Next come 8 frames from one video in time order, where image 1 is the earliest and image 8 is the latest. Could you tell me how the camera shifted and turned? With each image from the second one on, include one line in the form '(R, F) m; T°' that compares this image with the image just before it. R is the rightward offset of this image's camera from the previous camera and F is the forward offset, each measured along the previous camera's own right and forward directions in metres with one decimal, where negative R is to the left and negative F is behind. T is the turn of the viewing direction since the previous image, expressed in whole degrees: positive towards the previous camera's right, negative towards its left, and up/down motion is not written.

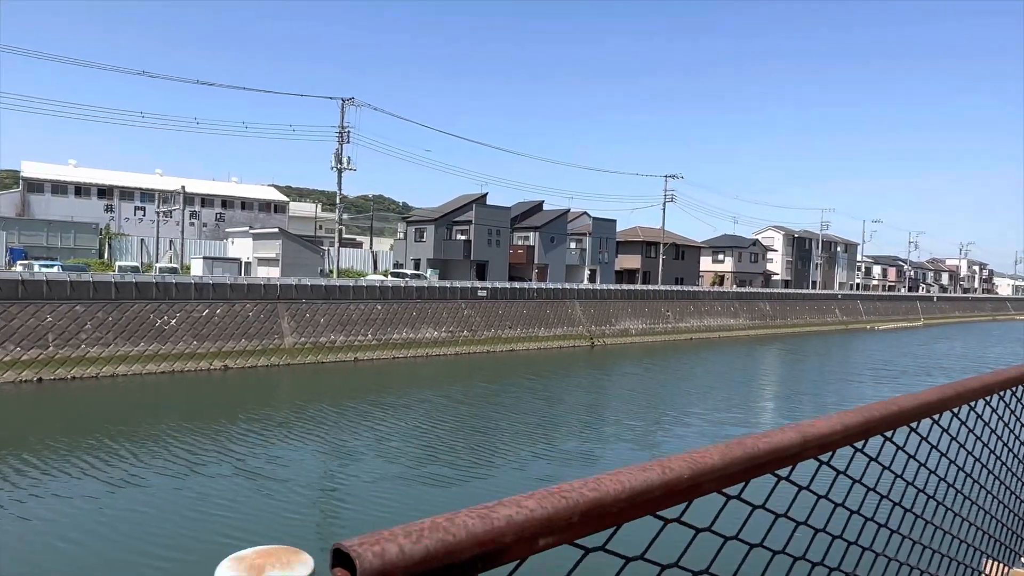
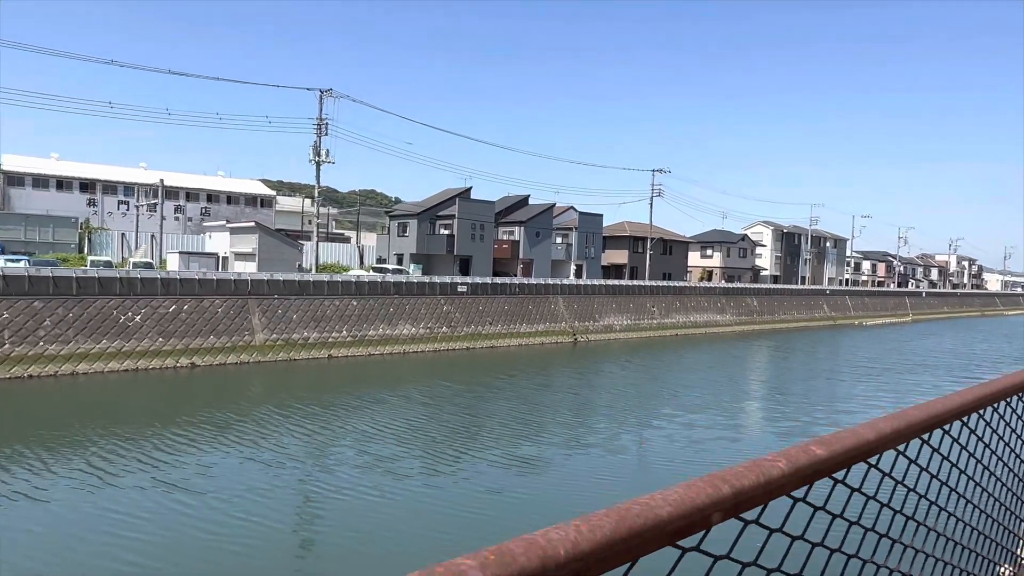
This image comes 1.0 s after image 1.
(+0.4, +0.5) m; +1°
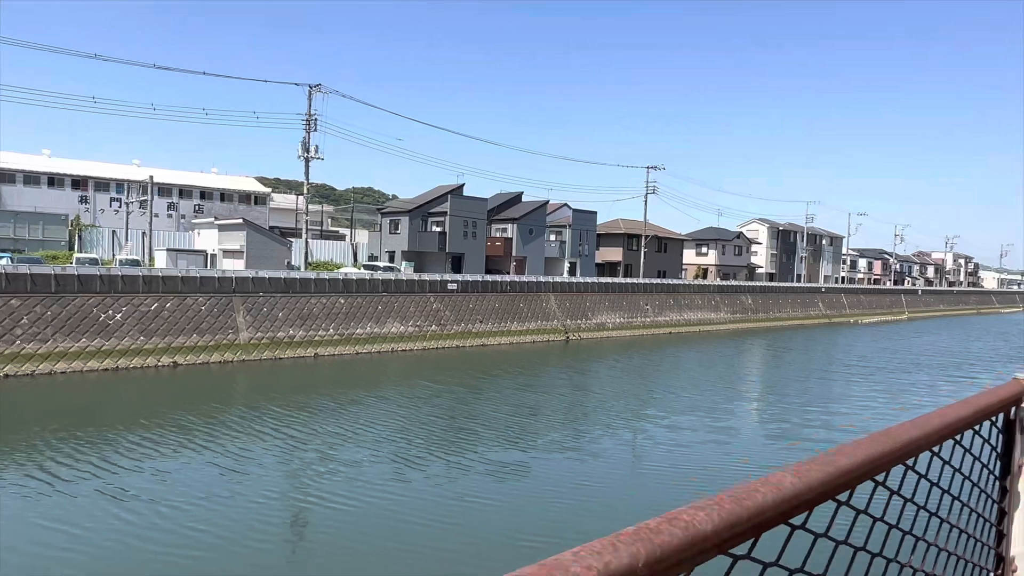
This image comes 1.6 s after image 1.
(+0.3, +0.3) m; 0°
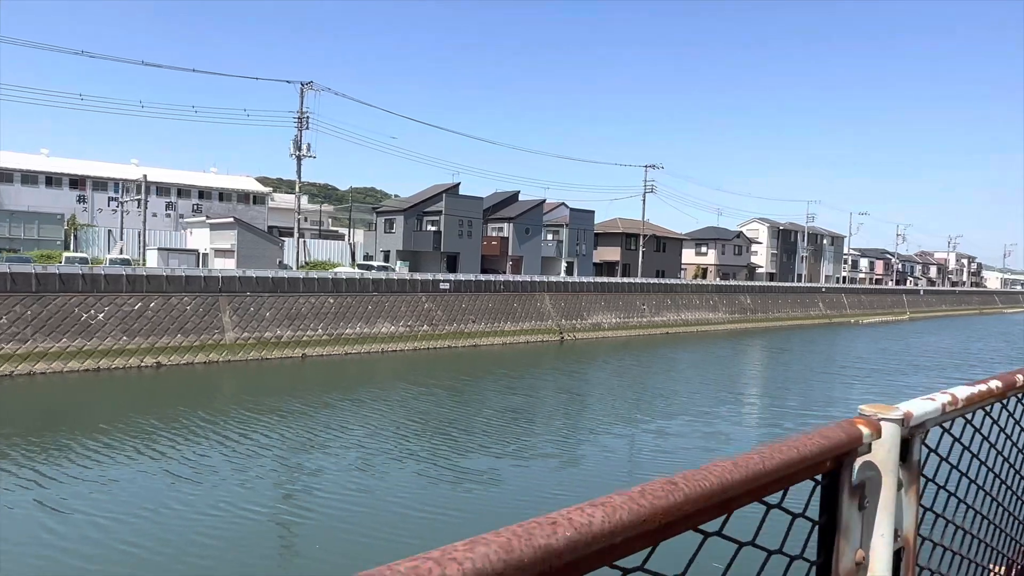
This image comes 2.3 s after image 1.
(+0.3, +0.3) m; 0°
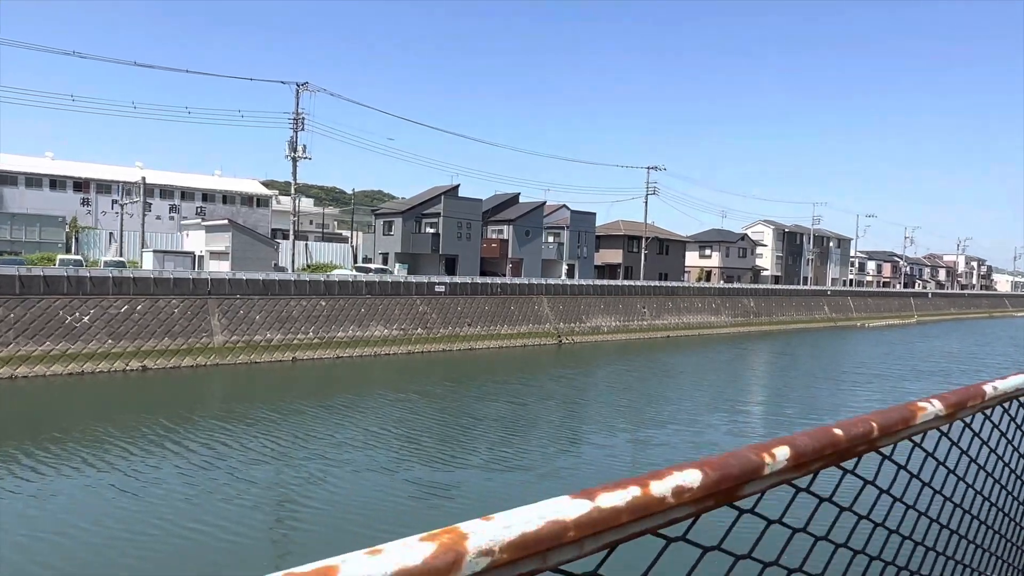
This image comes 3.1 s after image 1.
(+0.4, +0.3) m; -1°
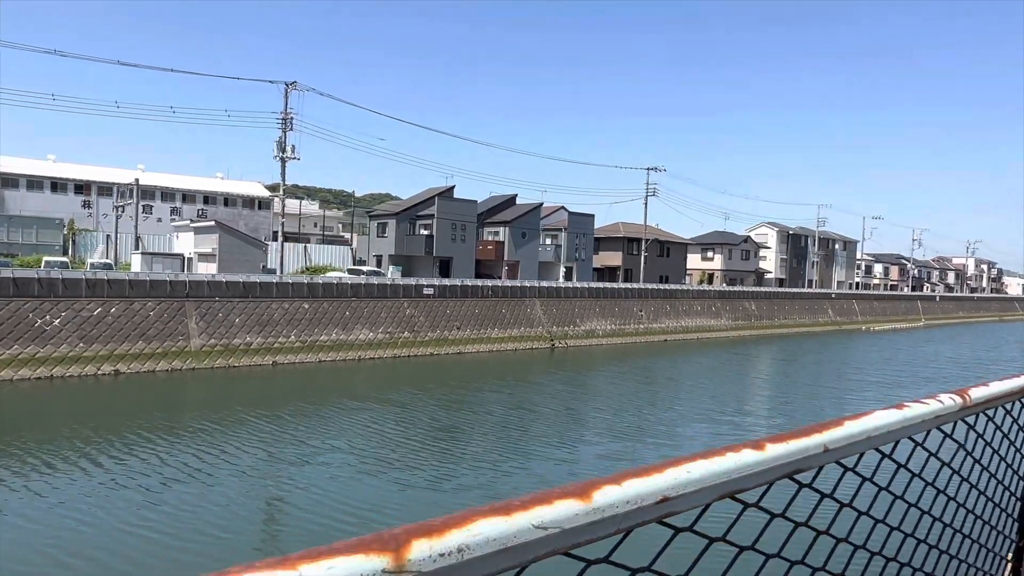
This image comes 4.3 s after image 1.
(+0.6, +0.5) m; -1°
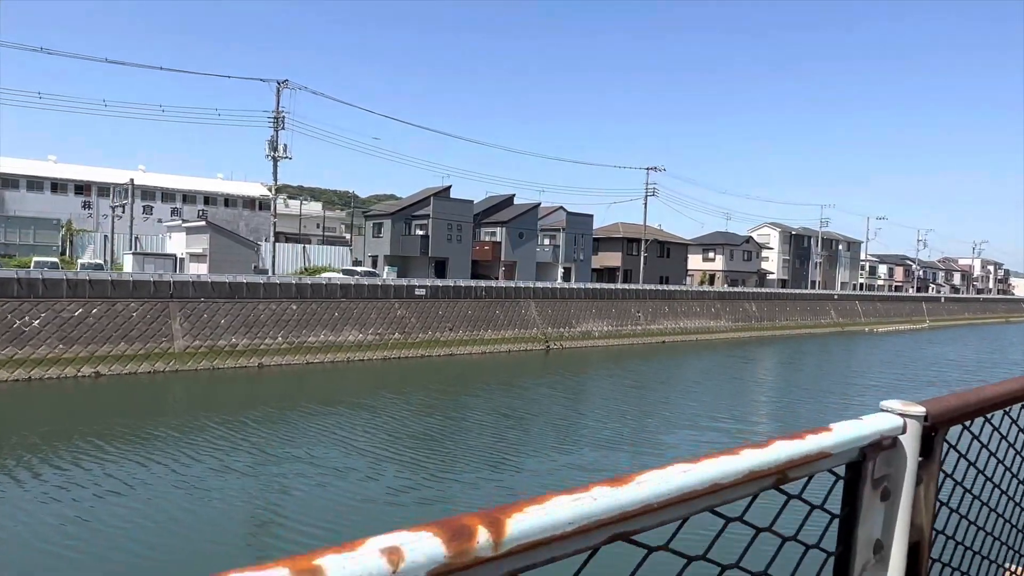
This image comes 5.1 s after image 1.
(+0.4, +0.4) m; 0°
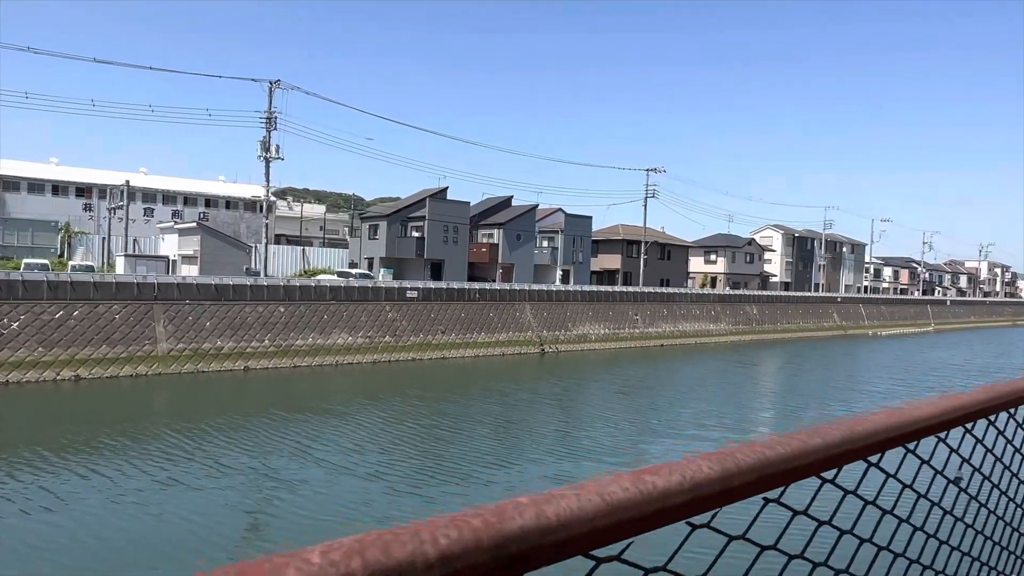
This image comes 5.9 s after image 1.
(+0.4, +0.4) m; 0°
